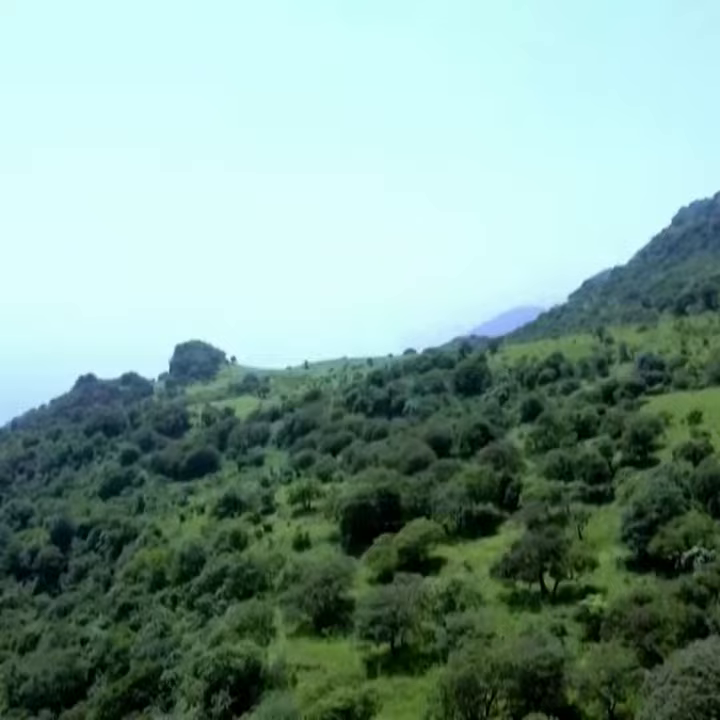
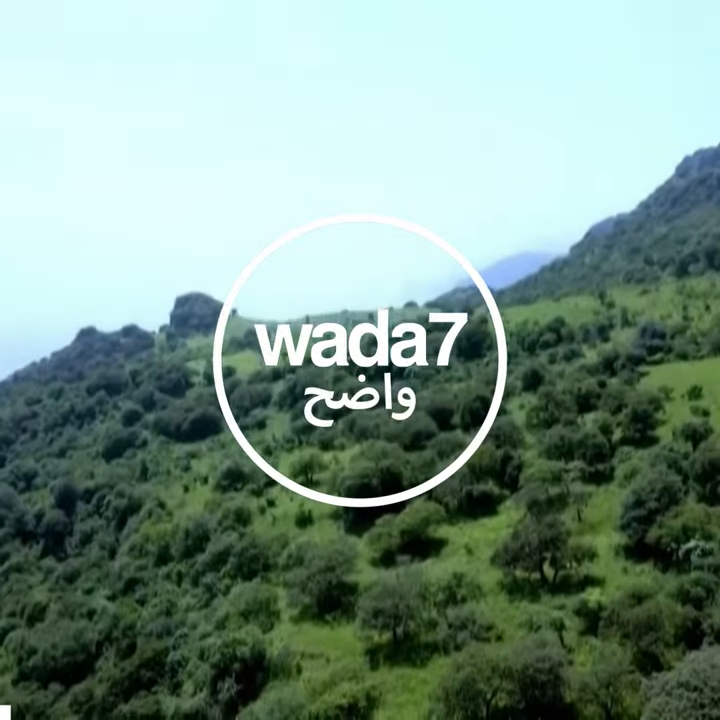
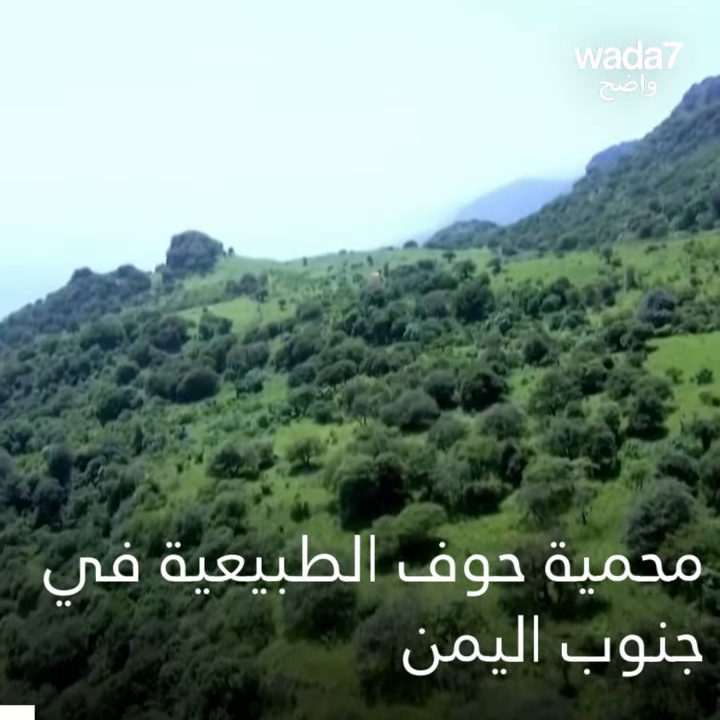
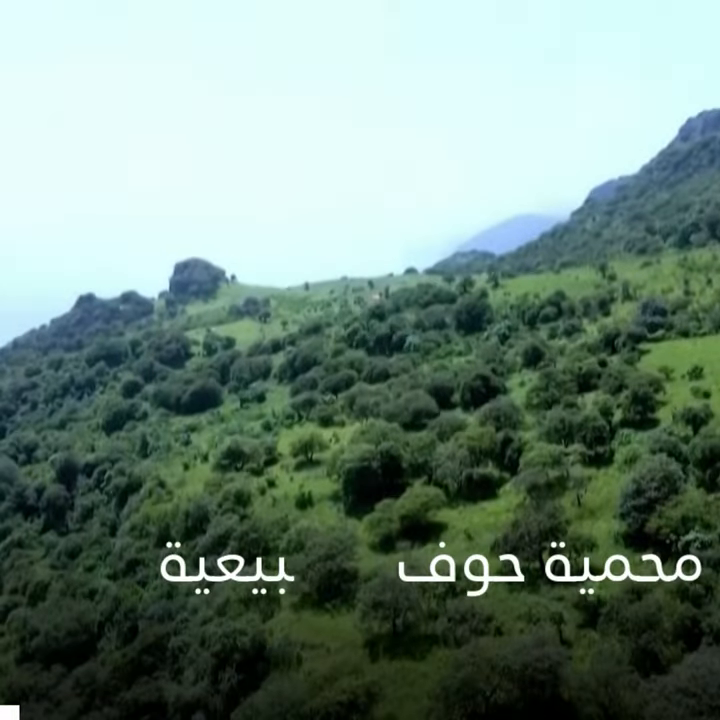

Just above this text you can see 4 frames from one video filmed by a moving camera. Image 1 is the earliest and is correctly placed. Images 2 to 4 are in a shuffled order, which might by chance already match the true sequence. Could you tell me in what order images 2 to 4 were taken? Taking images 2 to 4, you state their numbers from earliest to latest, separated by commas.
2, 4, 3
